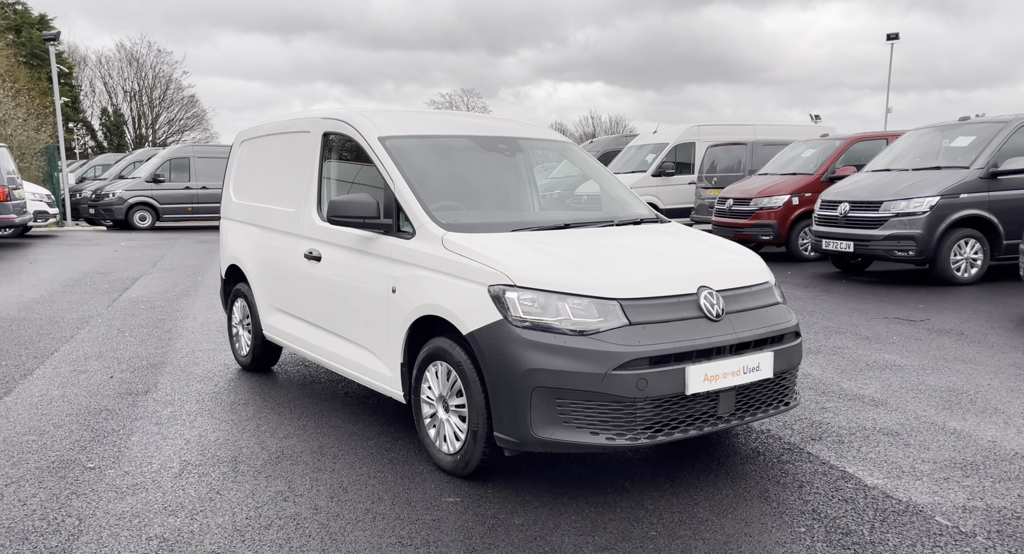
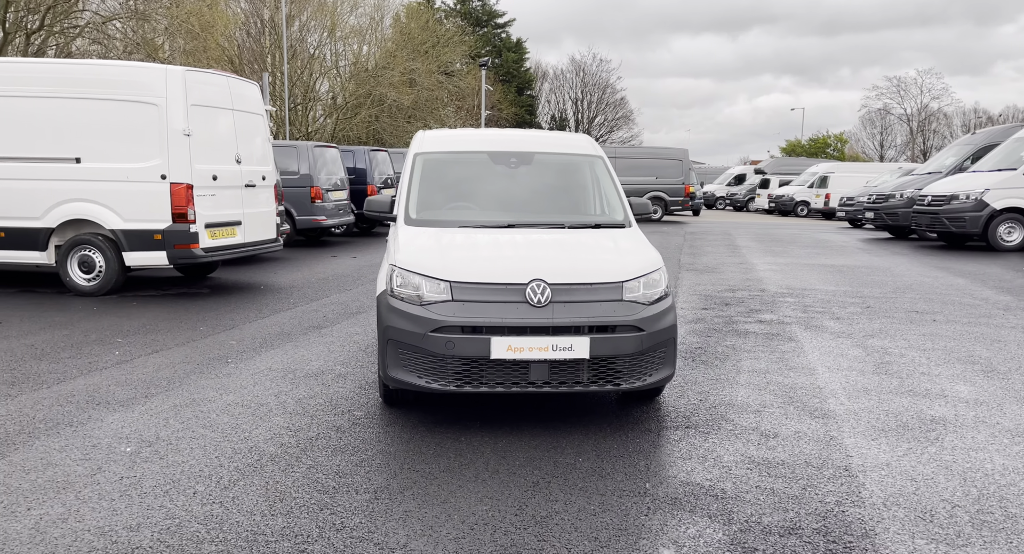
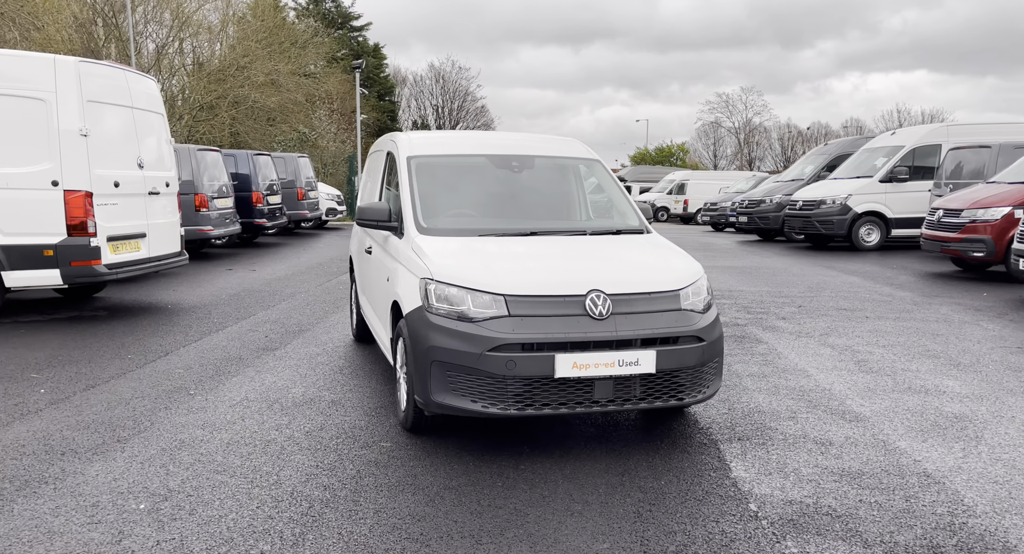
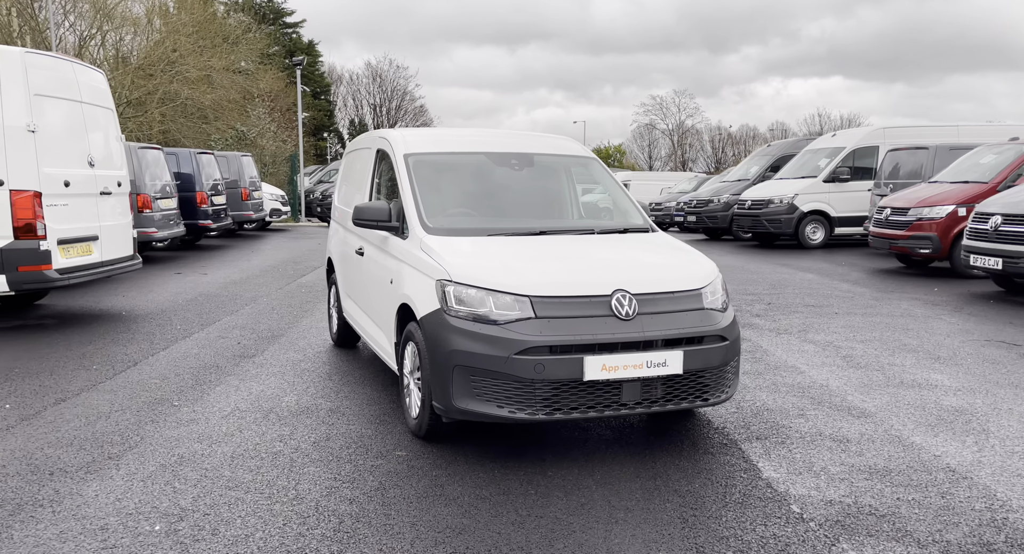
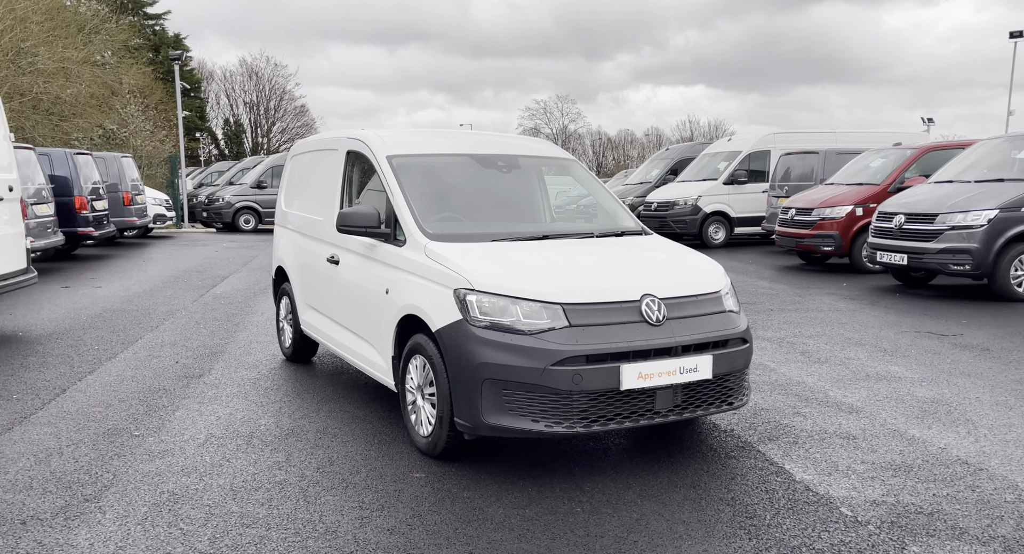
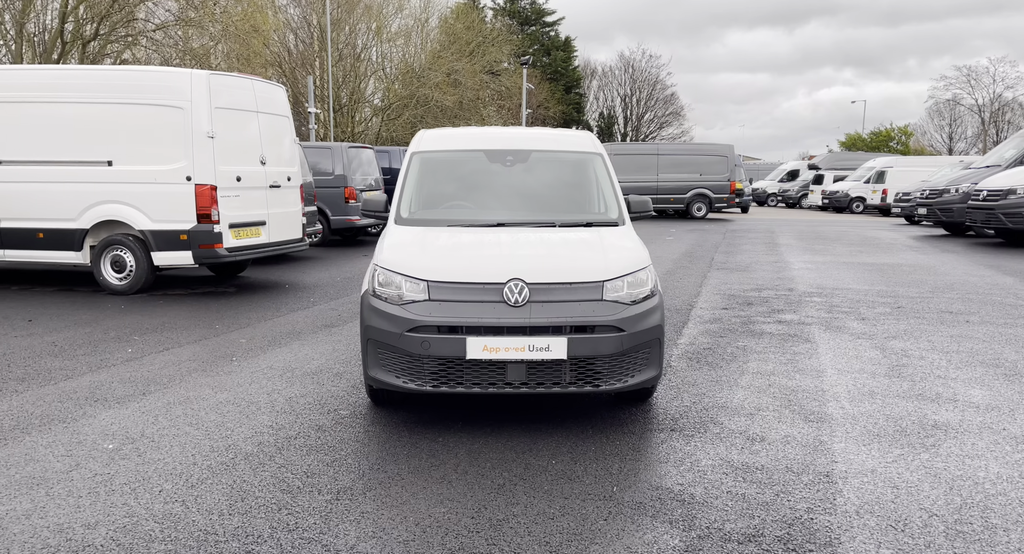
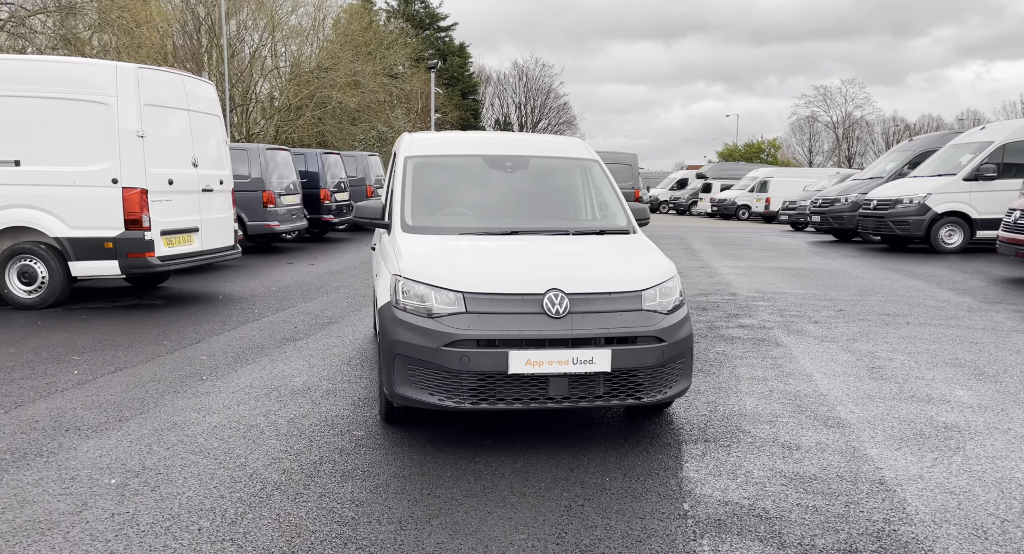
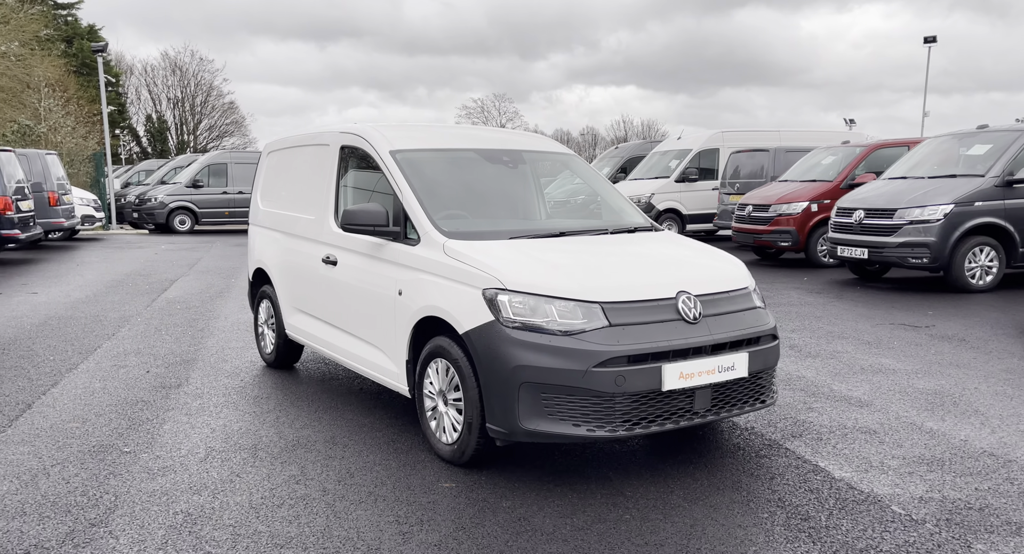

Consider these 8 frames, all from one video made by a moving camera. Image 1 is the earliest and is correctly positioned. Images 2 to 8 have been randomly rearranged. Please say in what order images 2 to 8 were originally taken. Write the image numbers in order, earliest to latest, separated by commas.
8, 5, 4, 3, 7, 2, 6
